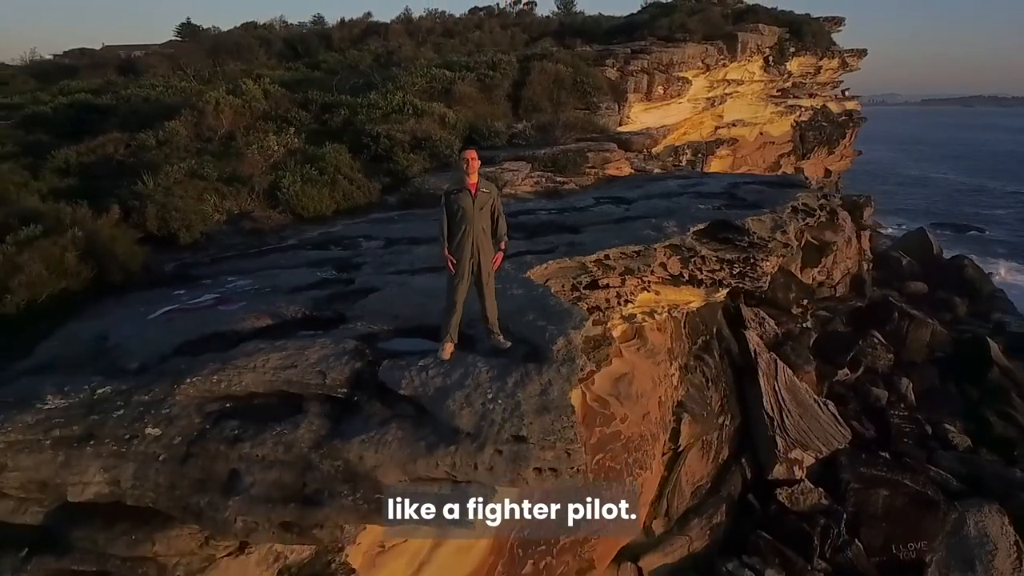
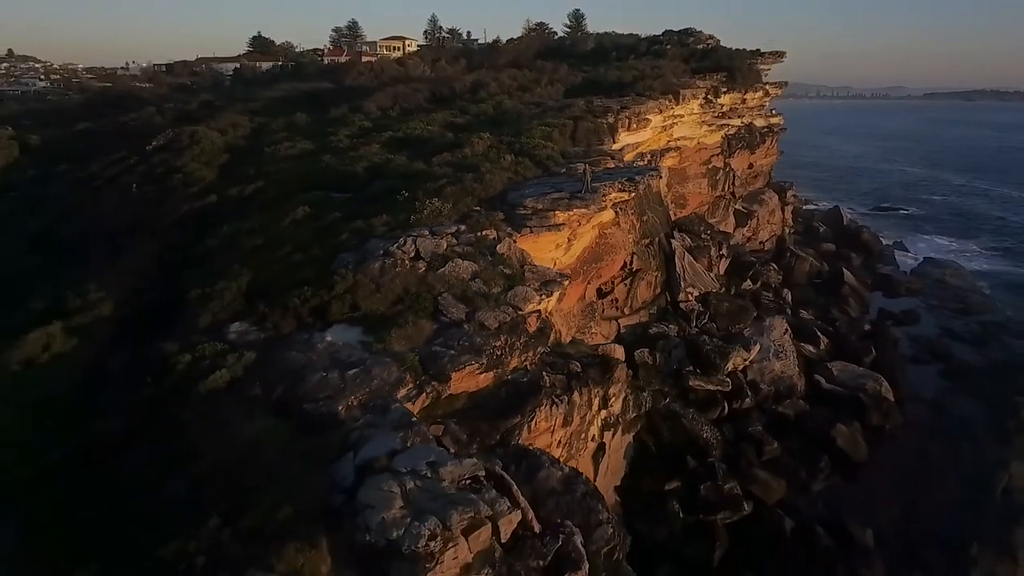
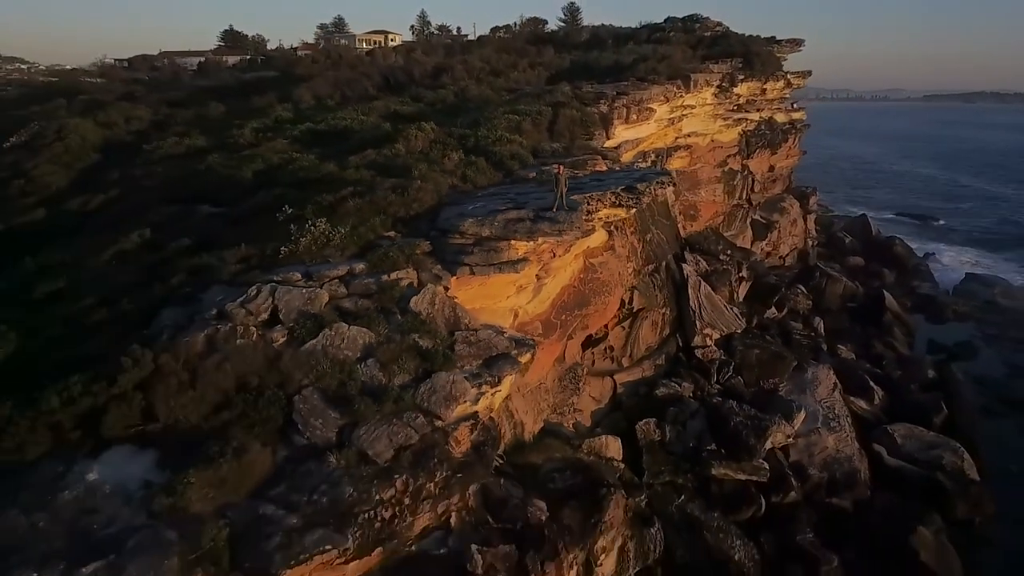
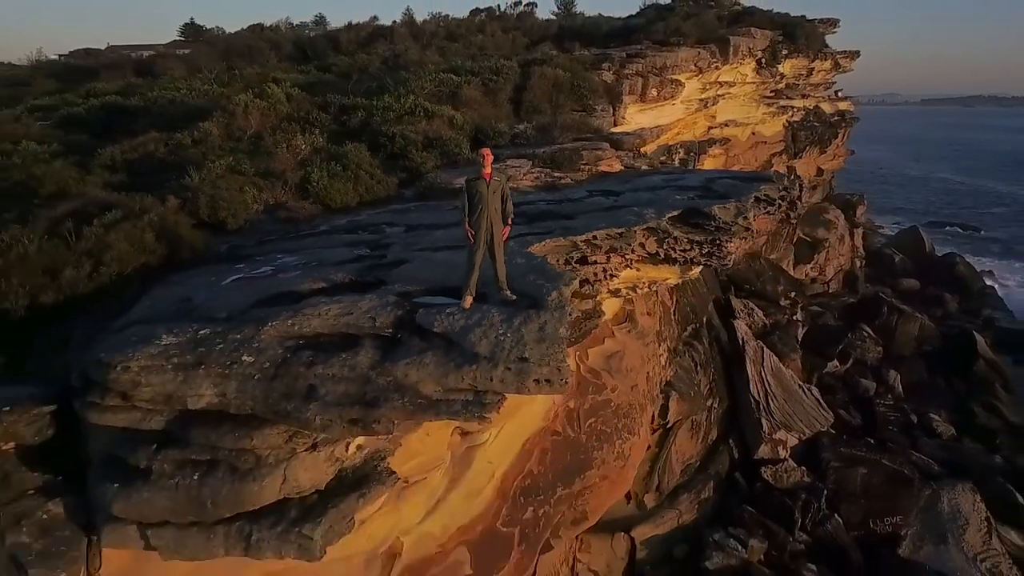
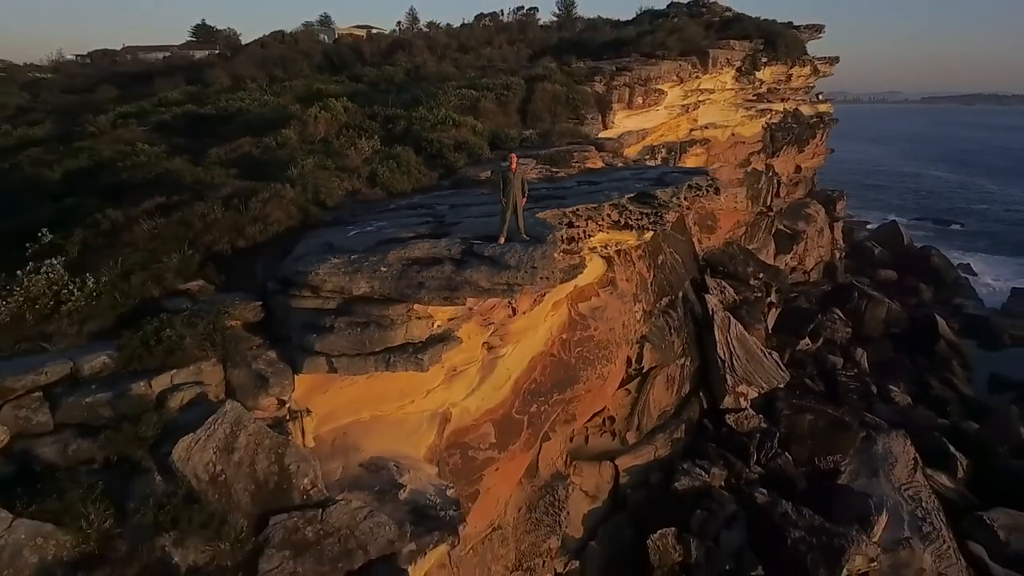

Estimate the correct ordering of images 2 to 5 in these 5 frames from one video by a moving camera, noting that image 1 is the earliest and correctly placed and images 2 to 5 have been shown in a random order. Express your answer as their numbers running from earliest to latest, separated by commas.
4, 5, 3, 2
